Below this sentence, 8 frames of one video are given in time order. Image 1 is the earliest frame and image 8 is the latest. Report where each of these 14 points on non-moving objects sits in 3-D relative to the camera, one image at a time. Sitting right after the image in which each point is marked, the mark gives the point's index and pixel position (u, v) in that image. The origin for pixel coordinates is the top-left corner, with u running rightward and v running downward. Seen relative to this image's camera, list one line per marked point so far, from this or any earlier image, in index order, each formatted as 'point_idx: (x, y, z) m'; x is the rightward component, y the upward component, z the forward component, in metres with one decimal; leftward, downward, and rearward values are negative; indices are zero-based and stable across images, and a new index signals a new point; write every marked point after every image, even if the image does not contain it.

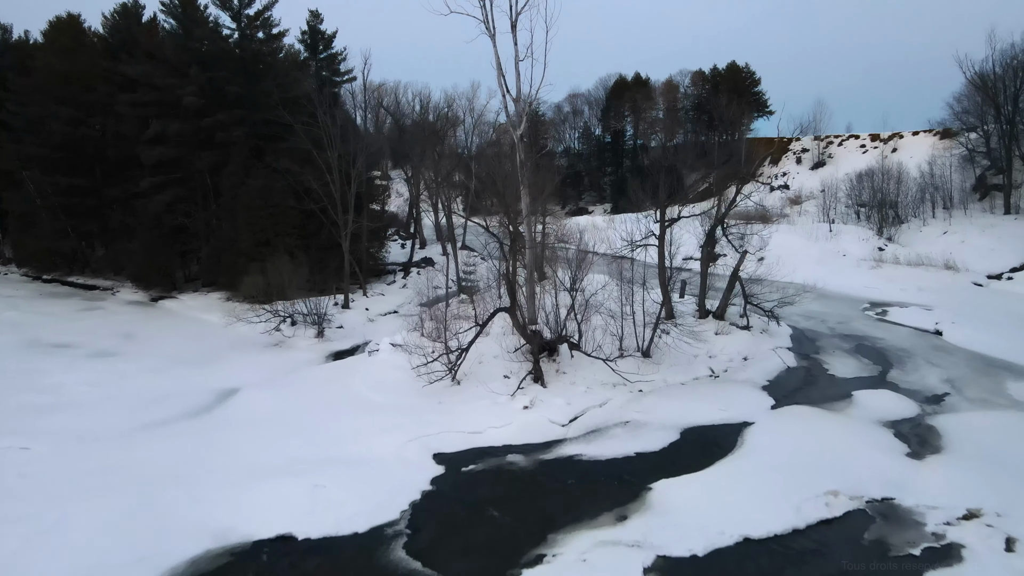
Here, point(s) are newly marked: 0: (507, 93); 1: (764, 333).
0: (-0.2, +7.1, +18.3) m
1: (+9.3, -1.7, +18.6) m
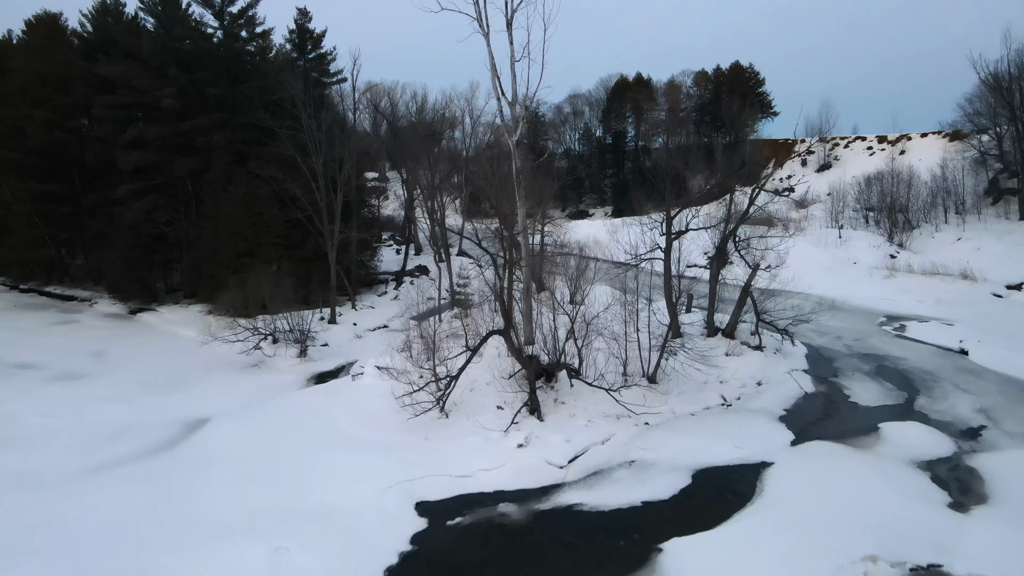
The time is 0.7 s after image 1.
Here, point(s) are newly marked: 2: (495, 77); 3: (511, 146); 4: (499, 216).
0: (-0.3, +6.5, +17.1) m
1: (+9.1, -2.3, +17.3) m
2: (-0.4, +6.9, +16.6) m
3: (0.0, +4.9, +17.5) m
4: (-0.5, +2.7, +18.5) m
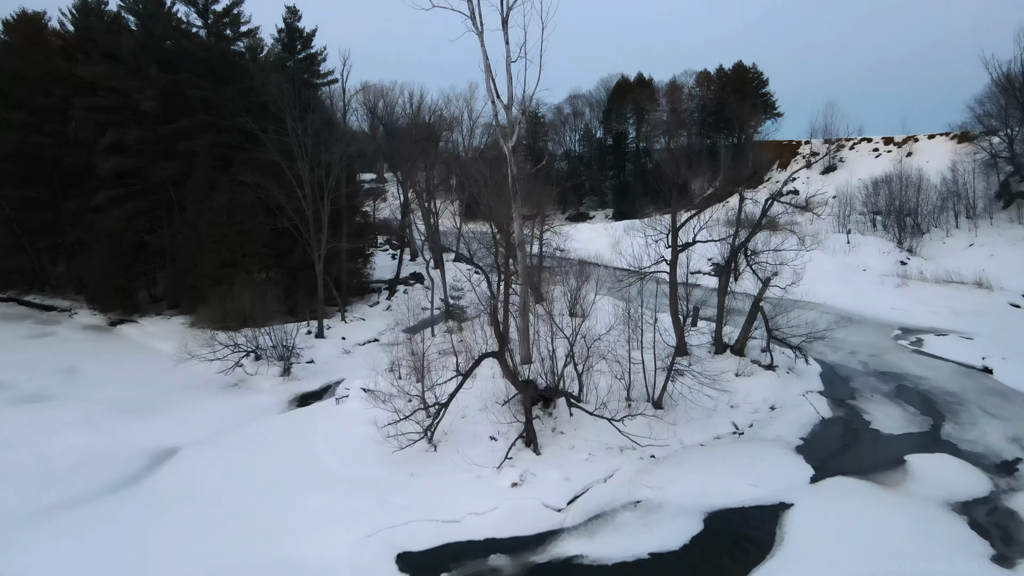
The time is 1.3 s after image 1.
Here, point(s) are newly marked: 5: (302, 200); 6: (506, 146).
0: (-0.5, +6.0, +16.0) m
1: (+9.0, -2.8, +16.3) m
2: (-0.6, +6.4, +15.5) m
3: (-0.1, +4.5, +16.5) m
4: (-0.6, +2.2, +17.5) m
5: (-8.3, +3.5, +19.9) m
6: (-0.2, +4.6, +16.5) m
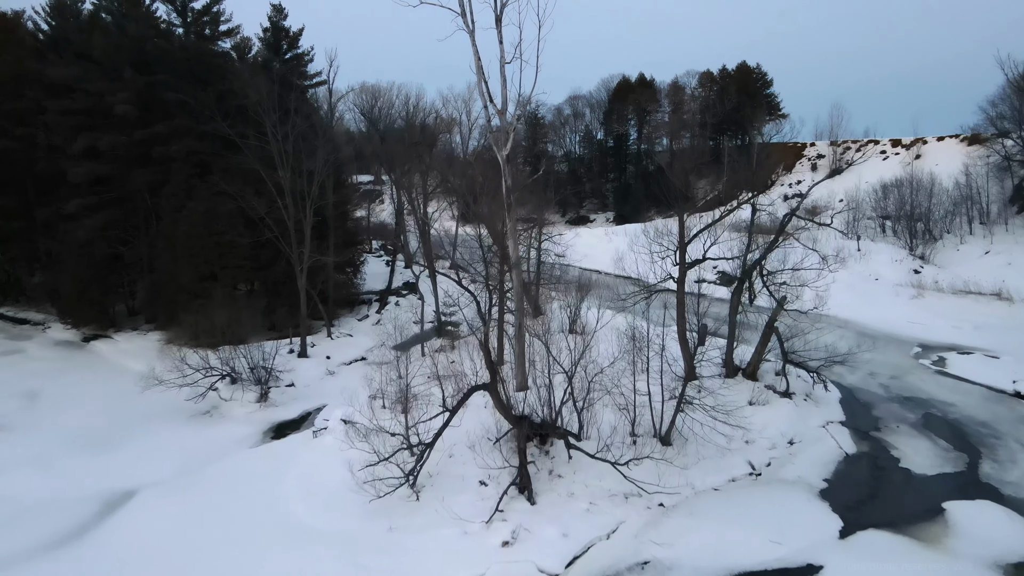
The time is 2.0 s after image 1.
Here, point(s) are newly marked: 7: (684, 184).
0: (-0.6, +5.4, +14.8) m
1: (+8.8, -3.4, +15.0) m
2: (-0.7, +5.8, +14.2) m
3: (-0.3, +3.9, +15.2) m
4: (-0.8, +1.6, +16.2) m
5: (-8.5, +2.9, +18.6) m
6: (-0.4, +4.0, +15.3) m
7: (+6.8, +4.1, +19.9) m
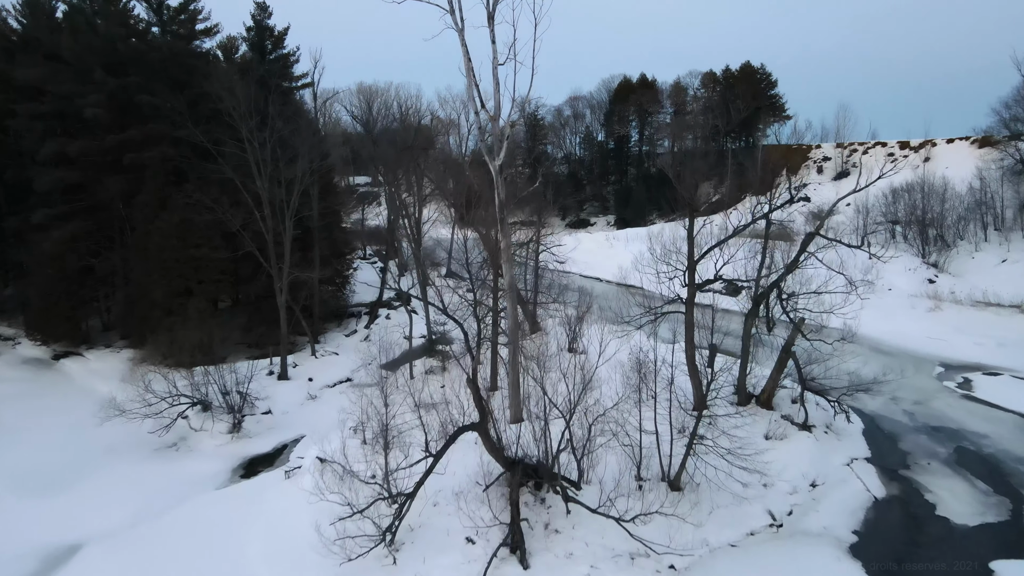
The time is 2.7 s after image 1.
0: (-0.8, +4.8, +13.5) m
1: (+8.6, -4.0, +13.7) m
2: (-0.9, +5.2, +13.0) m
3: (-0.5, +3.3, +13.9) m
4: (-1.0, +1.0, +15.0) m
5: (-8.7, +2.3, +17.3) m
6: (-0.5, +3.4, +14.0) m
7: (+6.7, +3.5, +18.7) m
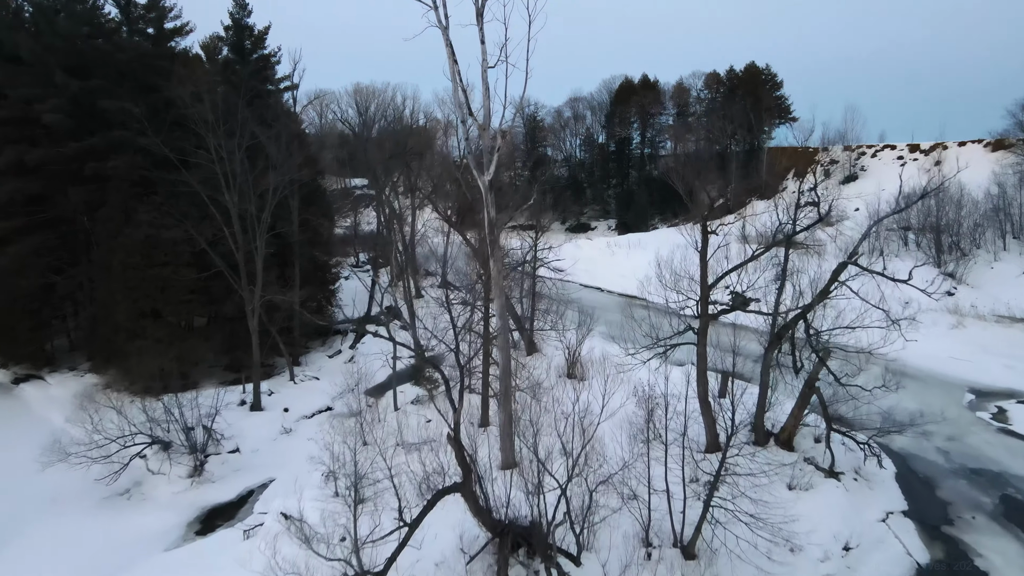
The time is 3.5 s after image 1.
0: (-1.0, +4.1, +12.0) m
1: (+8.4, -4.7, +12.2) m
2: (-1.1, +4.5, +11.5) m
3: (-0.7, +2.5, +12.4) m
4: (-1.2, +0.2, +13.5) m
5: (-8.9, +1.6, +15.9) m
6: (-0.7, +2.7, +12.5) m
7: (+6.5, +2.8, +17.2) m
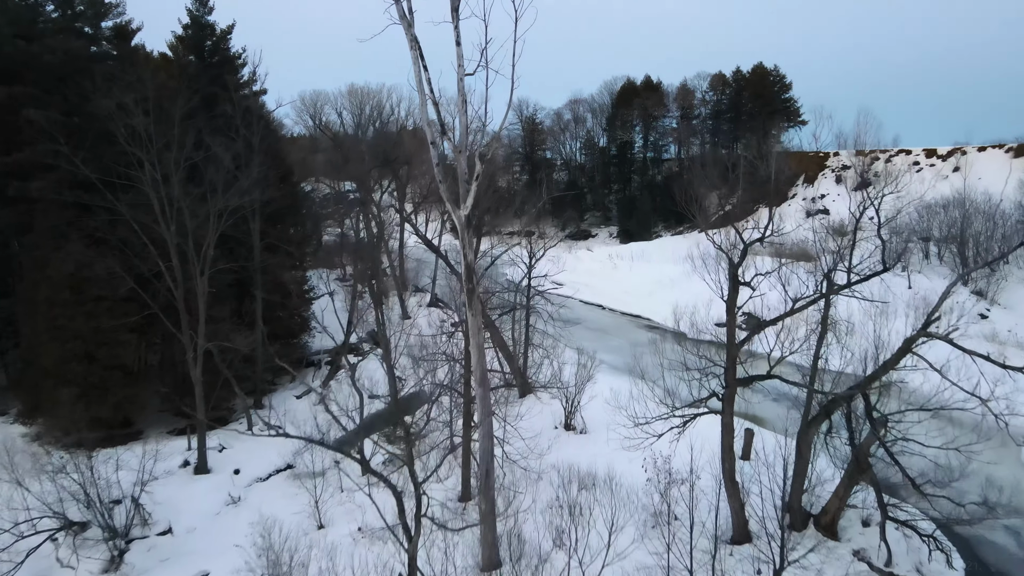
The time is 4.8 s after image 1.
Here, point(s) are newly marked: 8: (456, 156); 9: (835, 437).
0: (-1.3, +2.9, +9.7) m
1: (+8.1, -5.9, +9.9) m
2: (-1.5, +3.3, +9.1) m
3: (-1.0, +1.4, +10.1) m
4: (-1.5, -0.9, +11.1) m
5: (-9.2, +0.4, +13.5) m
6: (-1.1, +1.5, +10.2) m
7: (+6.1, +1.6, +14.8) m
8: (-1.1, +2.6, +9.8) m
9: (+7.0, -3.2, +11.4) m
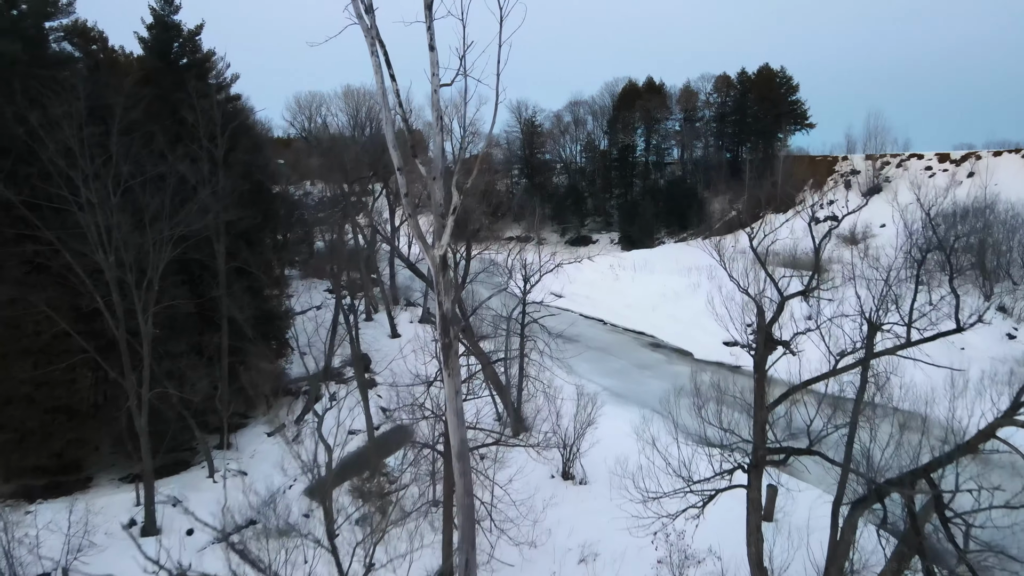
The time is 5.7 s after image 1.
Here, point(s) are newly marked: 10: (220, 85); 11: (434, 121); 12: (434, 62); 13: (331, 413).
0: (-1.6, +2.1, +8.0) m
1: (+7.9, -6.7, +8.2) m
2: (-1.7, +2.5, +7.5) m
3: (-1.3, +0.5, +8.4) m
4: (-1.7, -1.8, +9.5) m
5: (-9.4, -0.5, +11.9) m
6: (-1.3, +0.7, +8.5) m
7: (+5.9, +0.7, +13.1) m
8: (-1.4, +1.7, +8.1) m
9: (+6.8, -4.1, +9.7) m
10: (-11.3, +6.9, +18.6) m
11: (-1.2, +2.5, +7.4) m
12: (-1.2, +3.2, +7.1) m
13: (-6.3, -4.4, +17.4) m
